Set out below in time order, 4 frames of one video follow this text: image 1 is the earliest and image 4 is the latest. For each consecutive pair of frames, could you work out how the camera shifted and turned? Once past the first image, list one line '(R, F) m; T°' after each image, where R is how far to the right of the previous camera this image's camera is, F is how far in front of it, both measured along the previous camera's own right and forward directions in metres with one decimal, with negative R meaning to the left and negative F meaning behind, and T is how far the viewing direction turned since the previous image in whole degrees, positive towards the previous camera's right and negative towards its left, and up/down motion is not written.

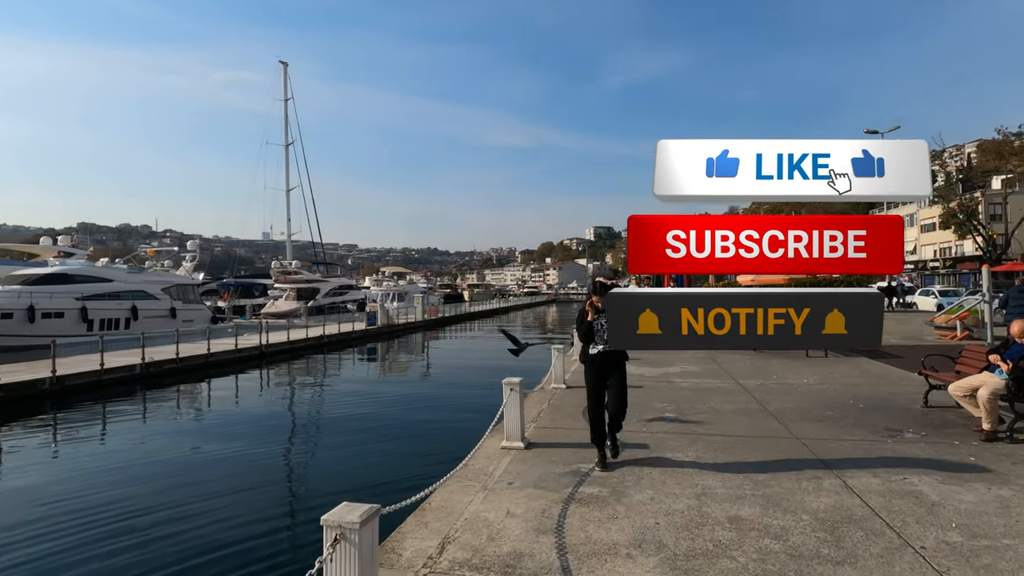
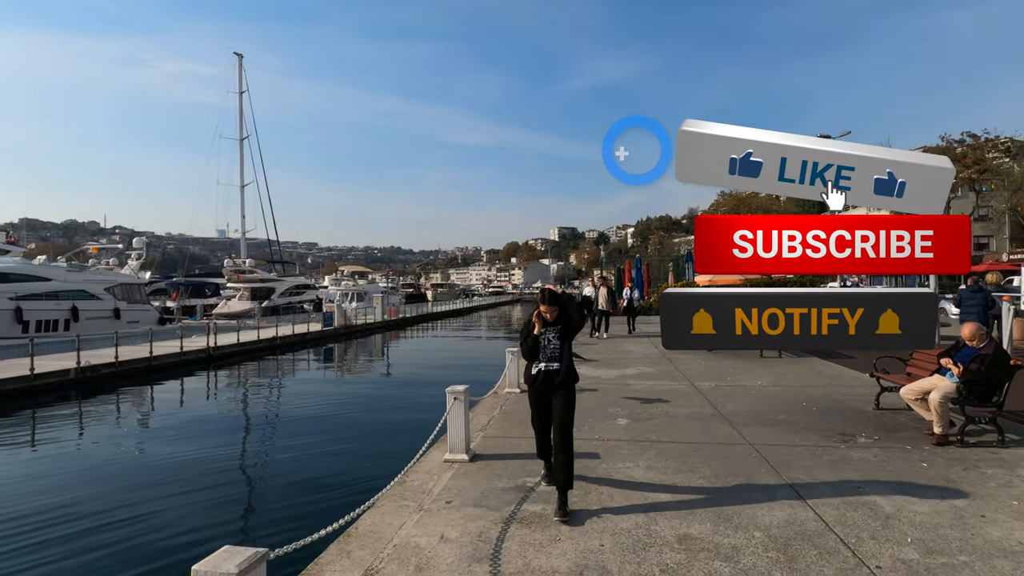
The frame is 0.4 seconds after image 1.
(+0.2, +0.4) m; +4°
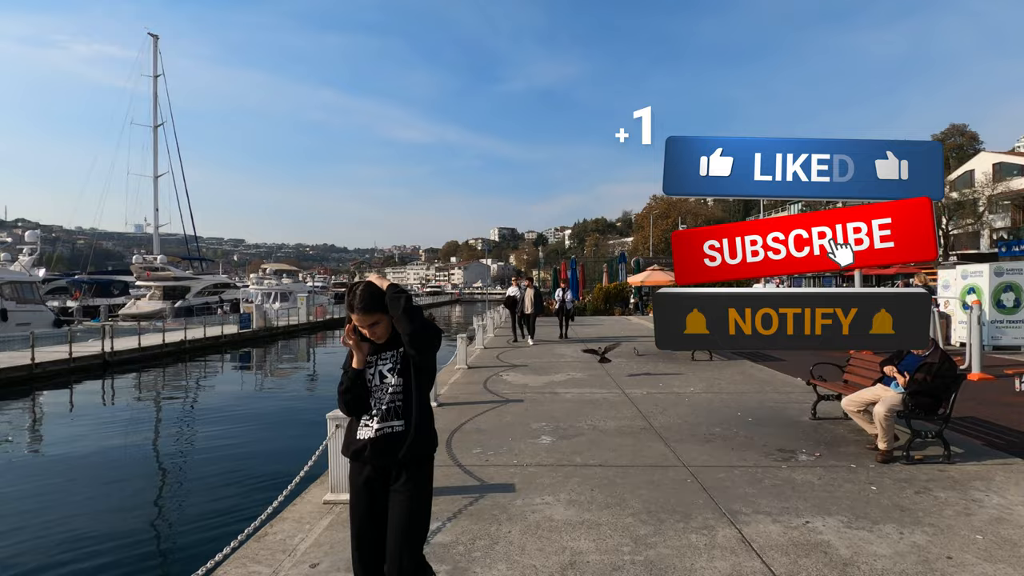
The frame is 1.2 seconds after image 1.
(+0.3, +0.9) m; +6°
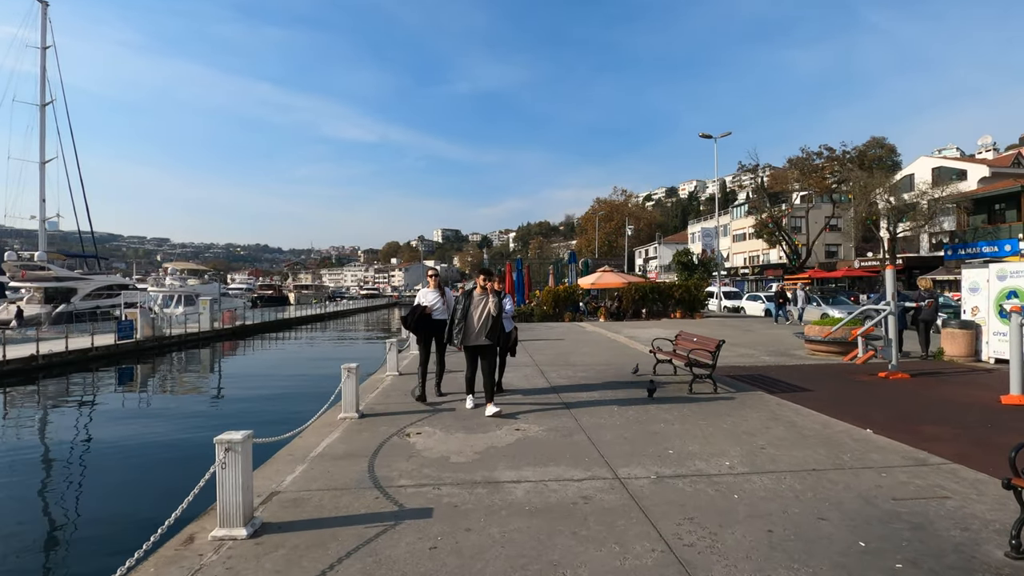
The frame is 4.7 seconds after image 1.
(+0.3, +4.0) m; +6°
